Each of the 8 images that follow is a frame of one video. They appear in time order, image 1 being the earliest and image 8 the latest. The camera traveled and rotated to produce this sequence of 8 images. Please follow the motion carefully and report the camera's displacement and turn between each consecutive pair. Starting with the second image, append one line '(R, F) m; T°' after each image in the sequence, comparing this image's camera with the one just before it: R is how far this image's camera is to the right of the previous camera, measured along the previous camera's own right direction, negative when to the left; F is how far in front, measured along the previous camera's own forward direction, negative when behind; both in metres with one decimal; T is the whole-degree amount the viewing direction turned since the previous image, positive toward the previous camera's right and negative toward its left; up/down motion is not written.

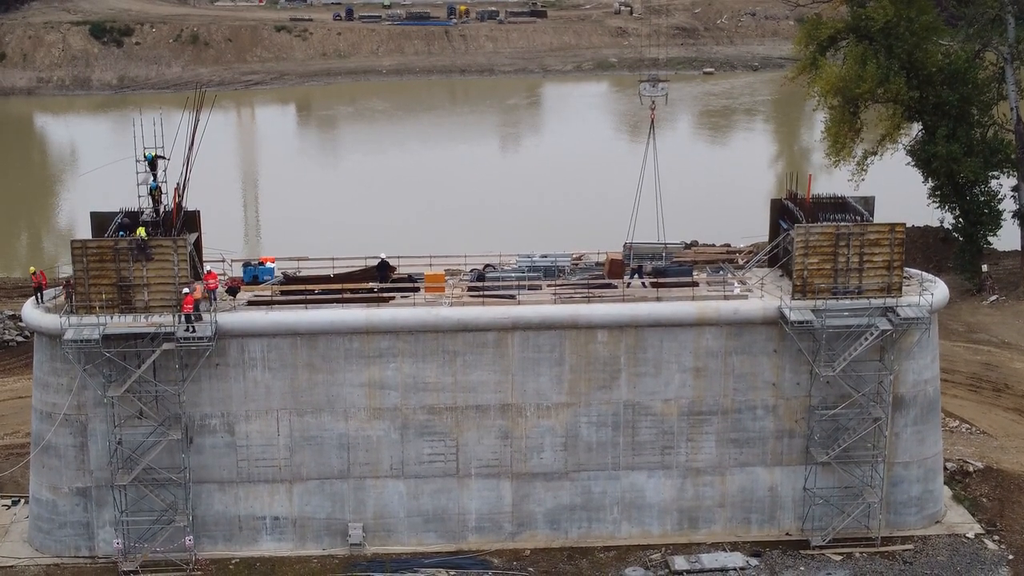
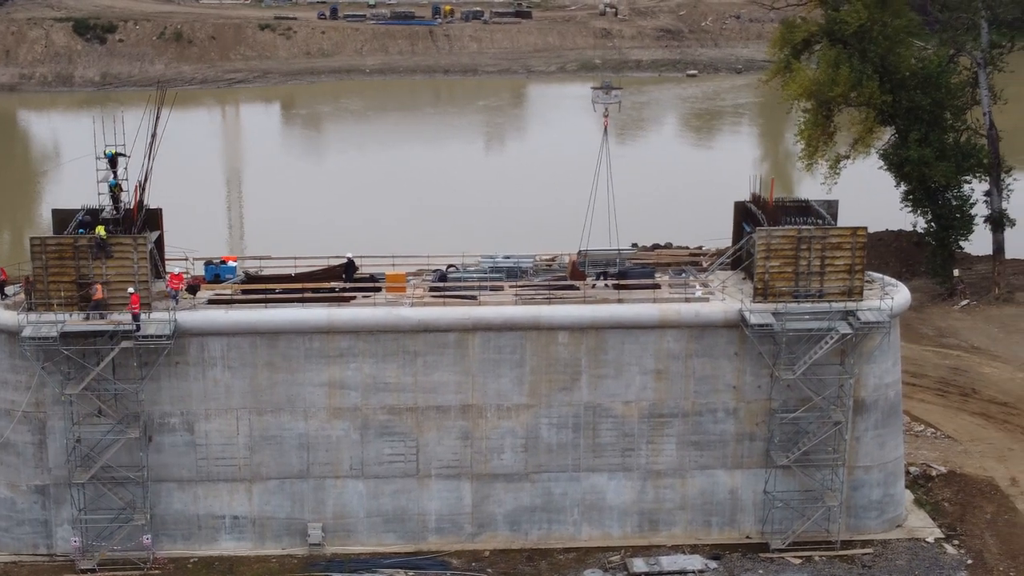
(+0.5, 0.0) m; +1°
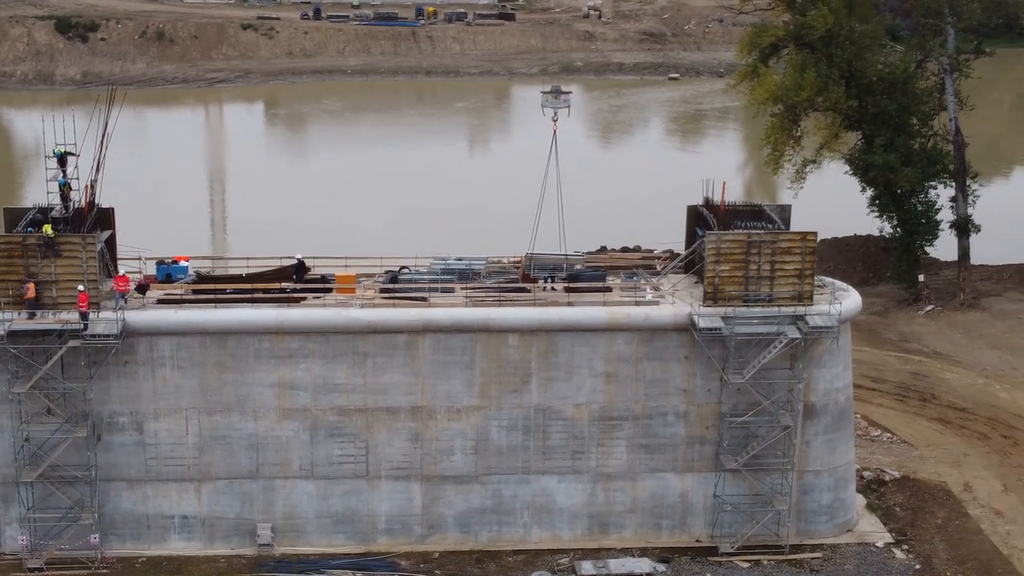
(+0.8, 0.0) m; 0°
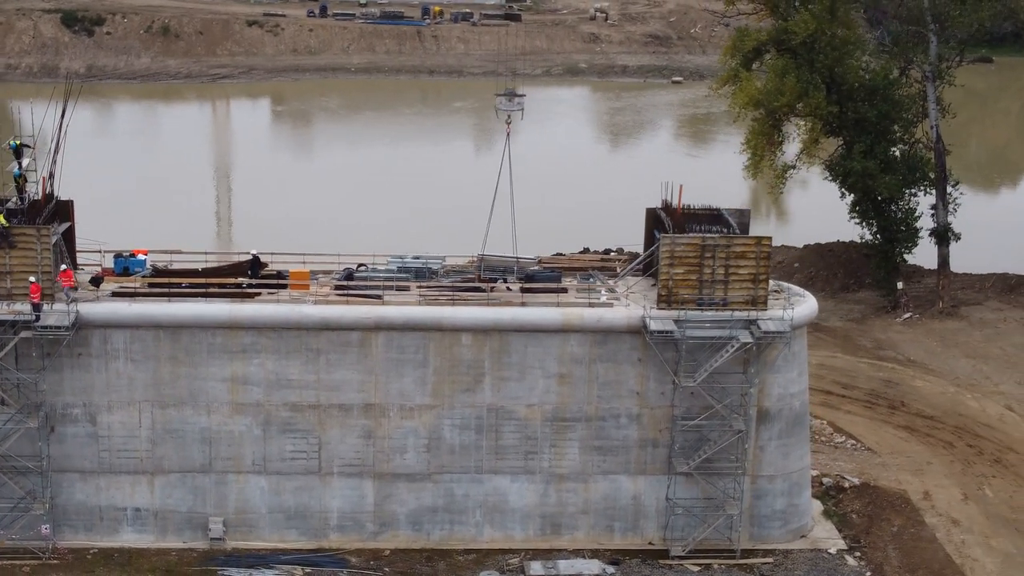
(+1.1, 0.0) m; -1°
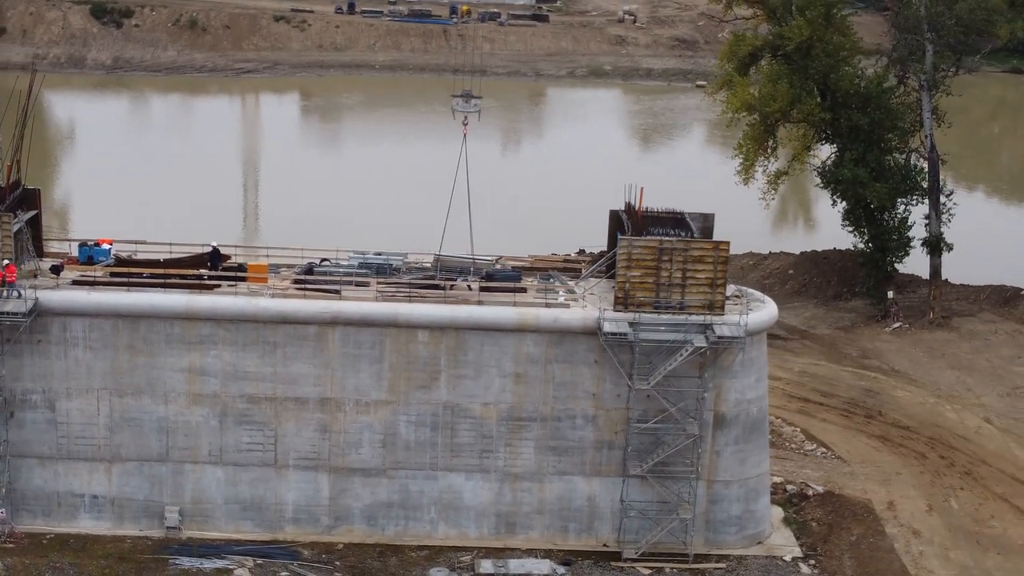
(+1.4, 0.0) m; -2°
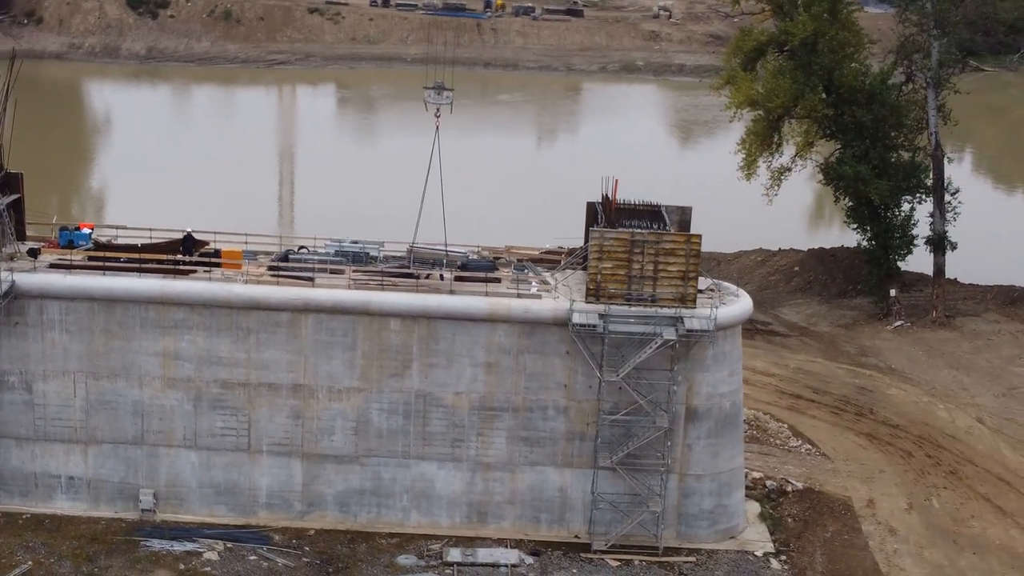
(+1.2, 0.0) m; -2°
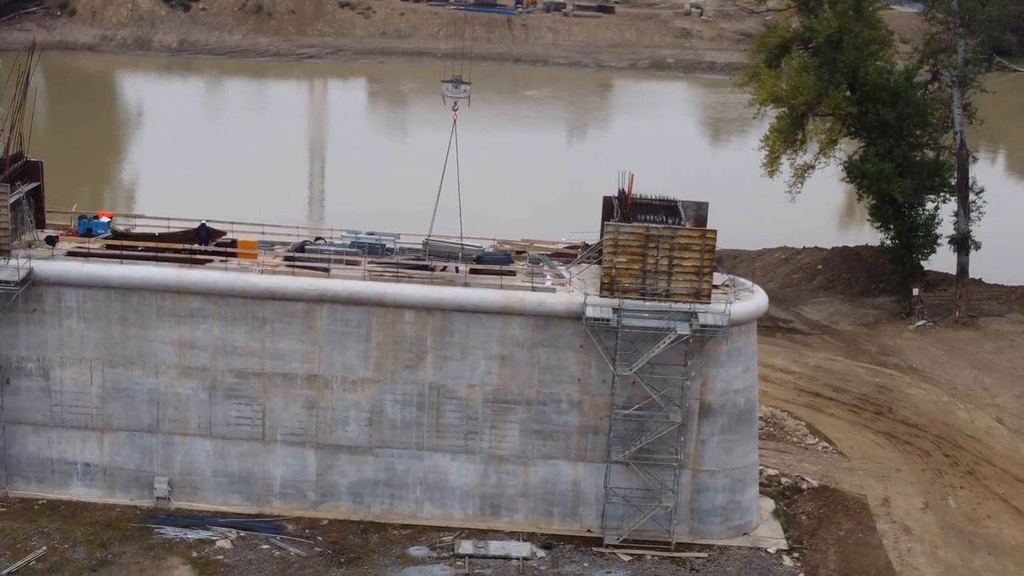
(+0.2, 0.0) m; -1°
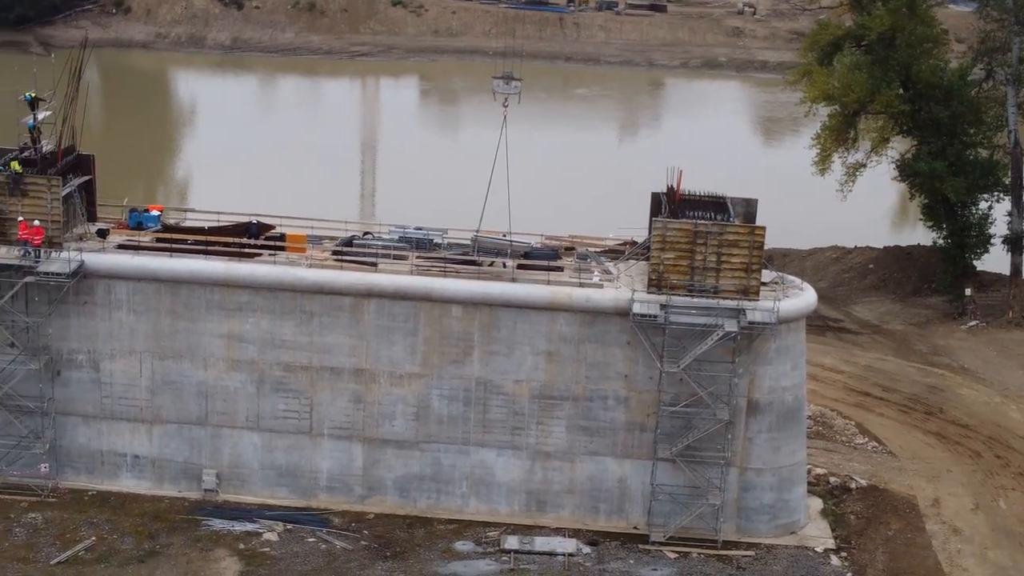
(-0.1, 0.0) m; -2°
